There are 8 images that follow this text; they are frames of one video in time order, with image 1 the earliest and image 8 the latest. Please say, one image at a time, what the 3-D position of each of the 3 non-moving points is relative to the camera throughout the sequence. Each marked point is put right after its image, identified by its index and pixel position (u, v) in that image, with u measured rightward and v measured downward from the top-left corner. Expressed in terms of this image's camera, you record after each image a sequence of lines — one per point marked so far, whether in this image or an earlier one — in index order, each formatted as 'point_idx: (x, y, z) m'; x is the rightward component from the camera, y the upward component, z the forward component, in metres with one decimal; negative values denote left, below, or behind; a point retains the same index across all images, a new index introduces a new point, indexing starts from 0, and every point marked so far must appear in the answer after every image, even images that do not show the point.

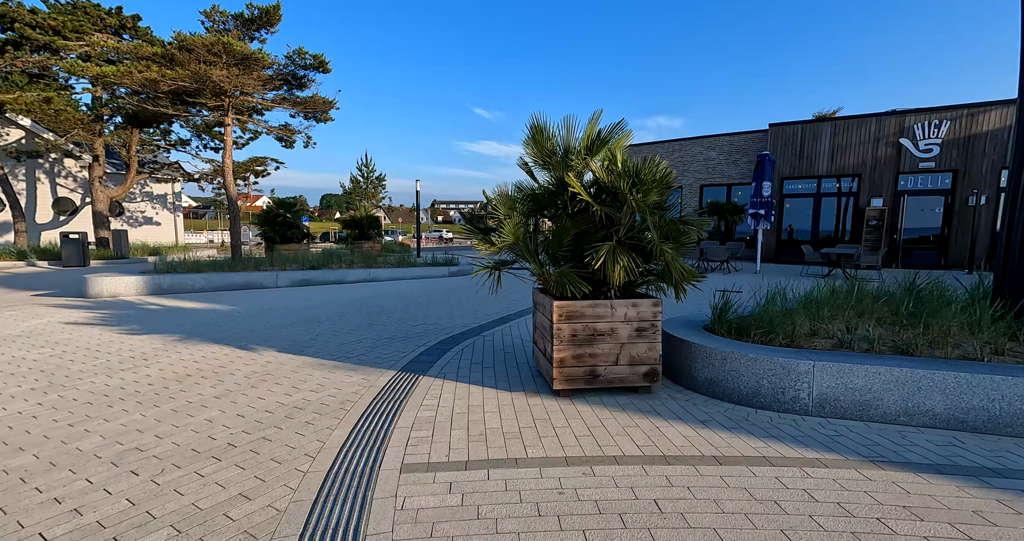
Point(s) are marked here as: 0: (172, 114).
0: (-8.2, +4.0, +11.7) m
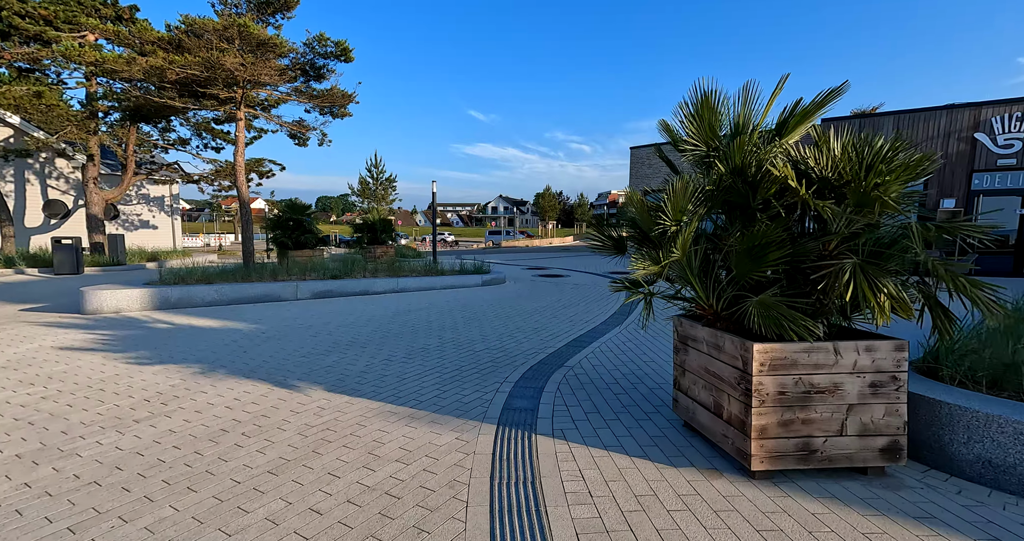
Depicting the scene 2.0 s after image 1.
0: (-7.5, +3.8, +10.8) m
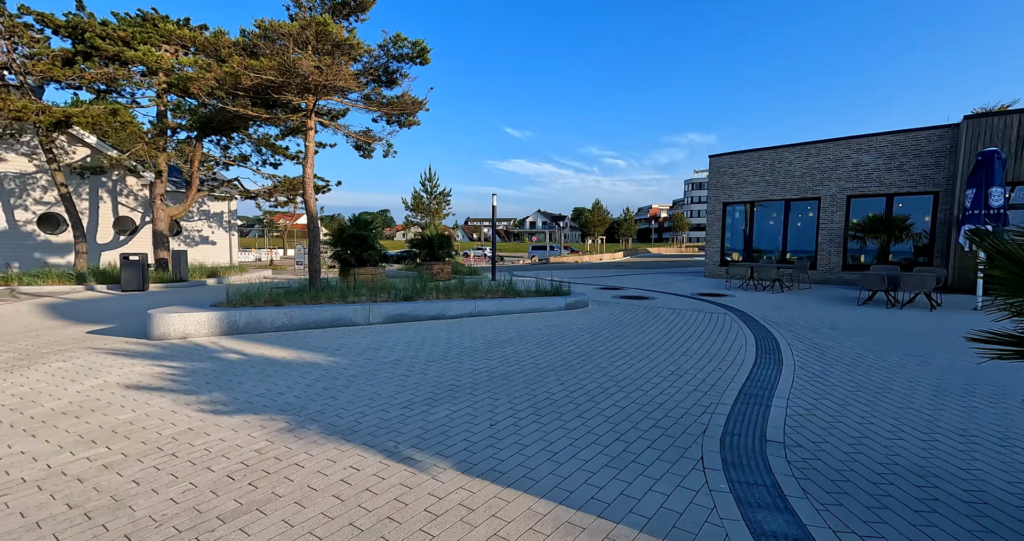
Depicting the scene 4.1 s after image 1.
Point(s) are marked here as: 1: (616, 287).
0: (-5.7, +3.4, +10.4) m
1: (+2.8, -0.4, +13.5) m
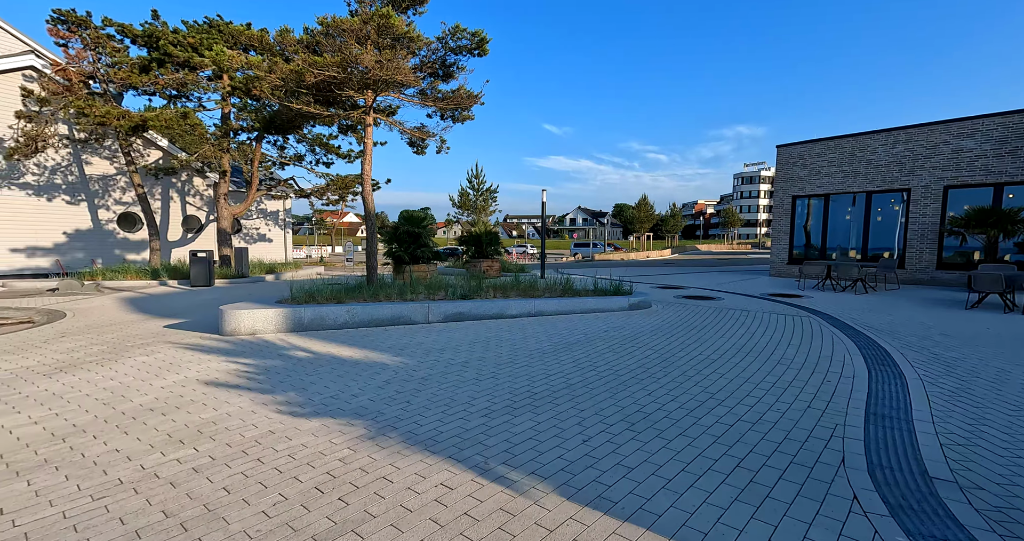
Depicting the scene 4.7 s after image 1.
0: (-4.4, +3.4, +10.5) m
1: (+4.3, -0.4, +12.9) m
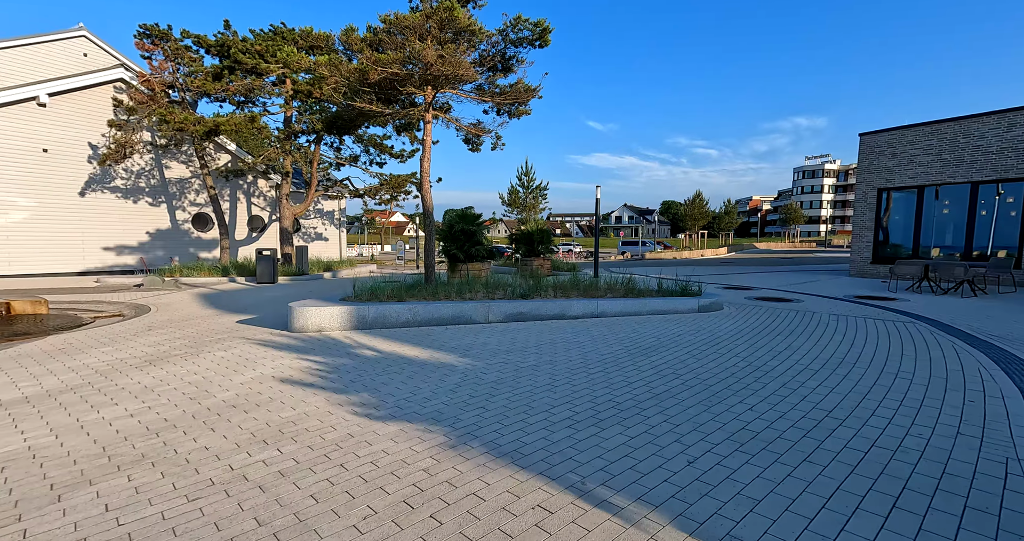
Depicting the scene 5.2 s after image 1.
0: (-3.1, +3.5, +10.6) m
1: (+5.9, -0.4, +12.2) m
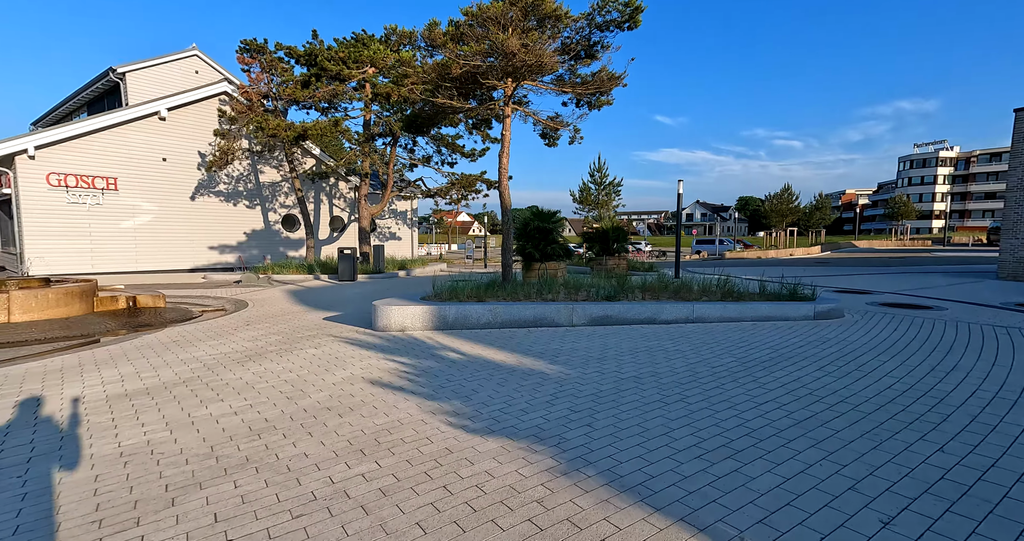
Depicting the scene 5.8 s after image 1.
0: (-1.2, +3.5, +10.5) m
1: (+7.8, -0.4, +10.8) m
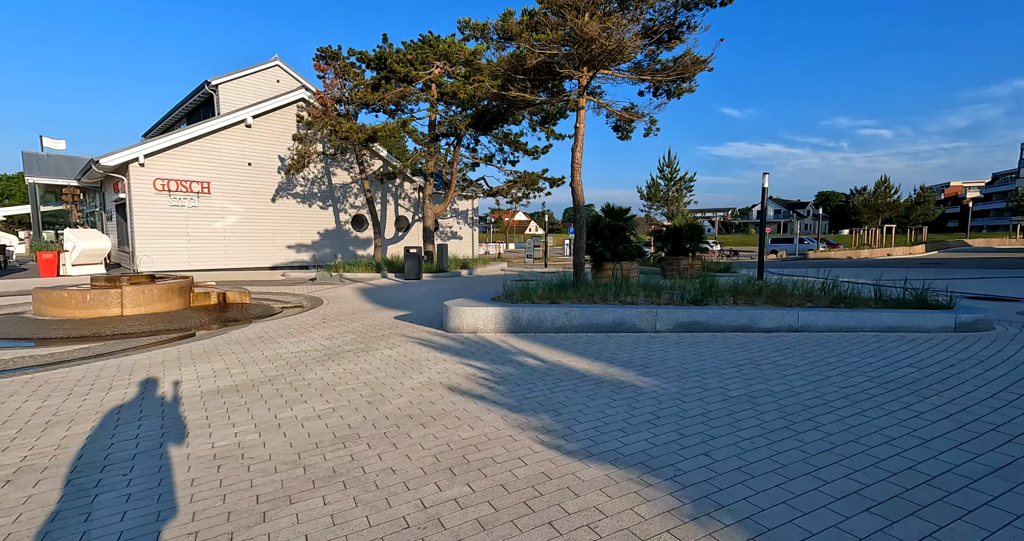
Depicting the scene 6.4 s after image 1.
0: (+0.4, +3.5, +10.1) m
1: (+9.4, -0.5, +9.3) m
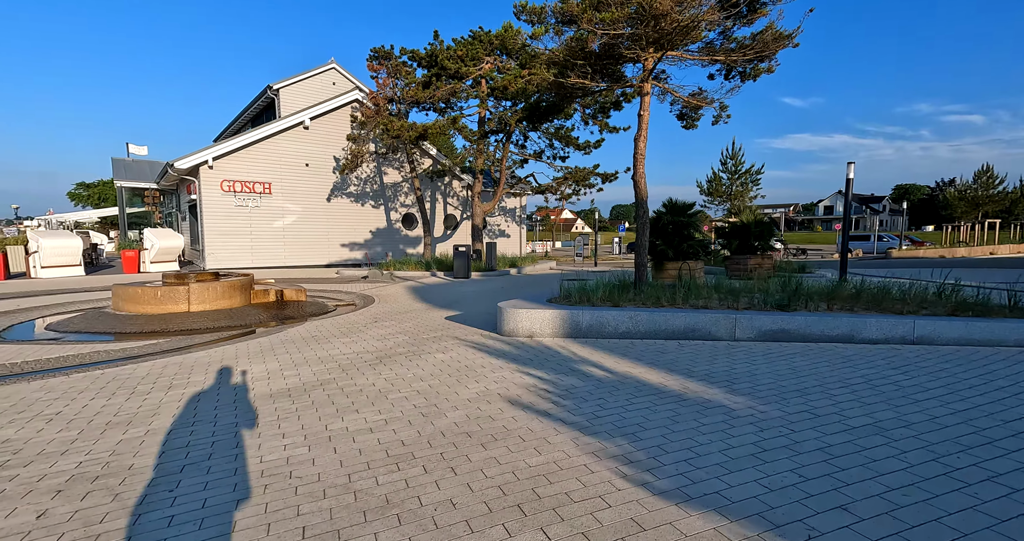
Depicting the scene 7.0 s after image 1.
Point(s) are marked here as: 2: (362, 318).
0: (+1.5, +3.5, +9.4) m
1: (+10.4, -0.5, +7.8) m
2: (-3.5, -1.2, +11.3) m
